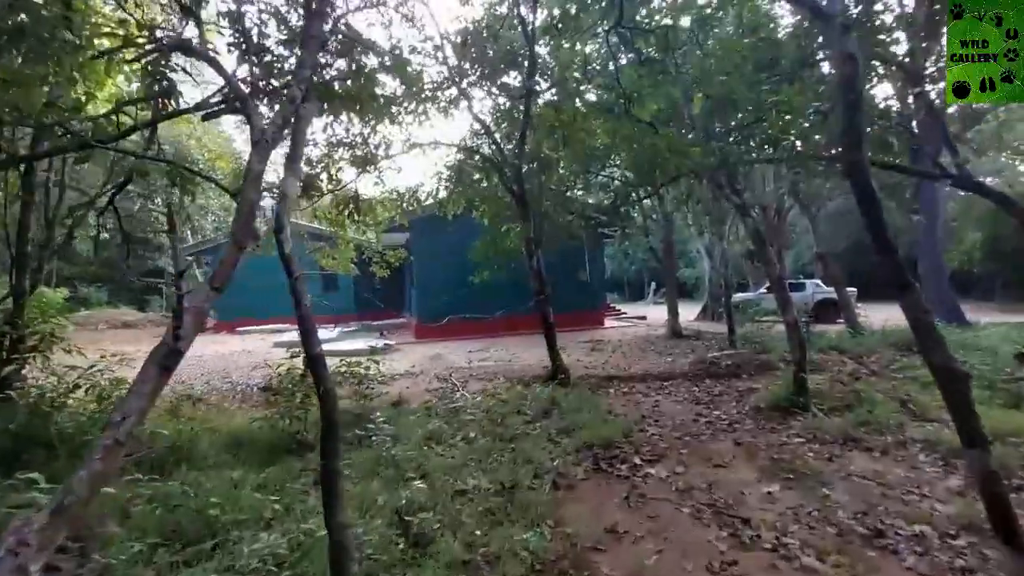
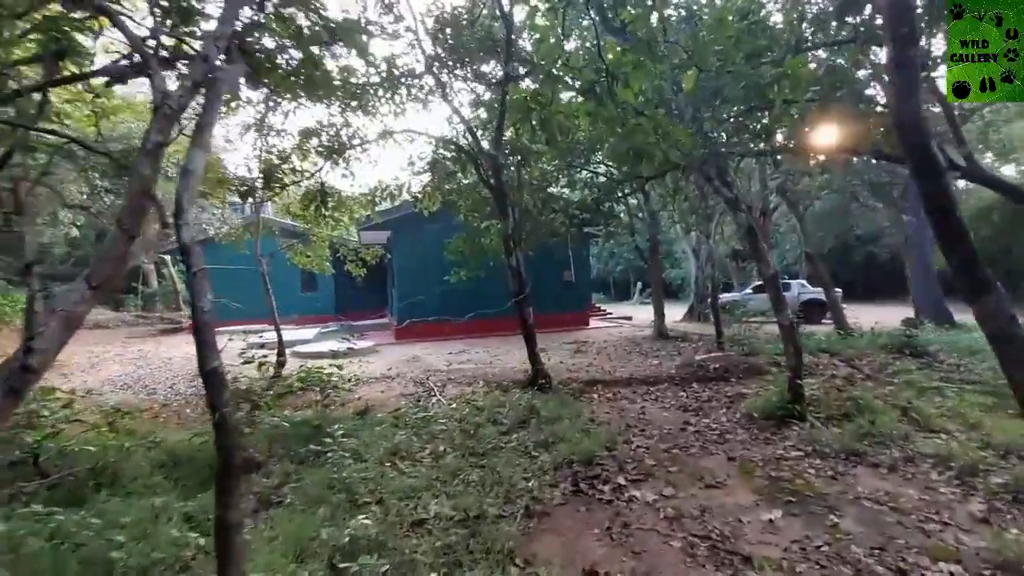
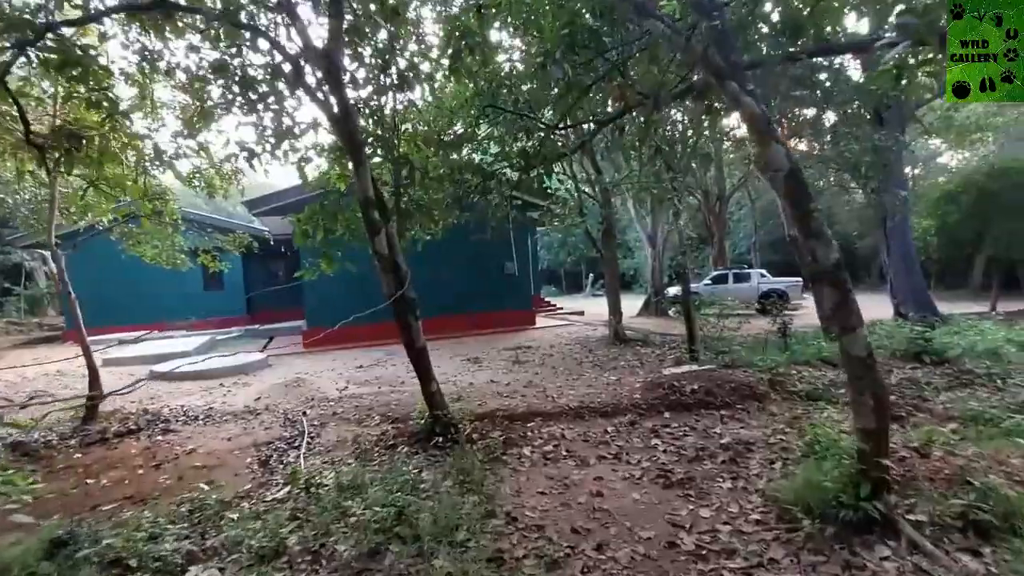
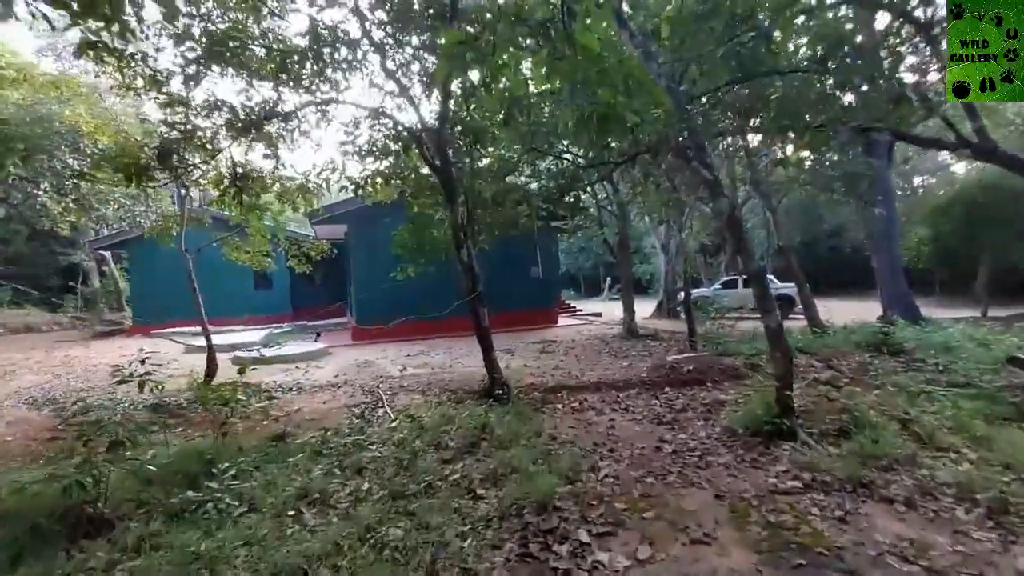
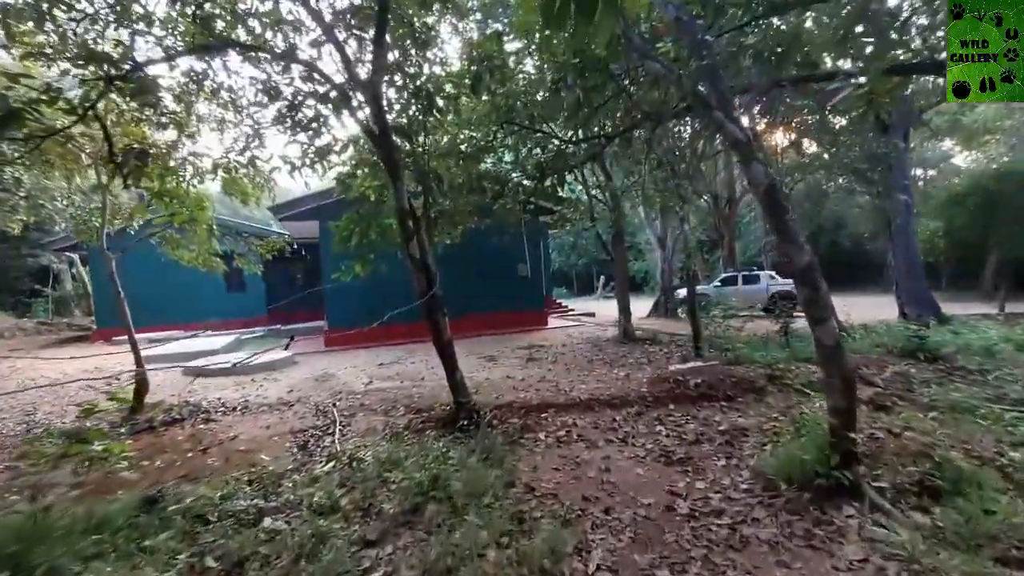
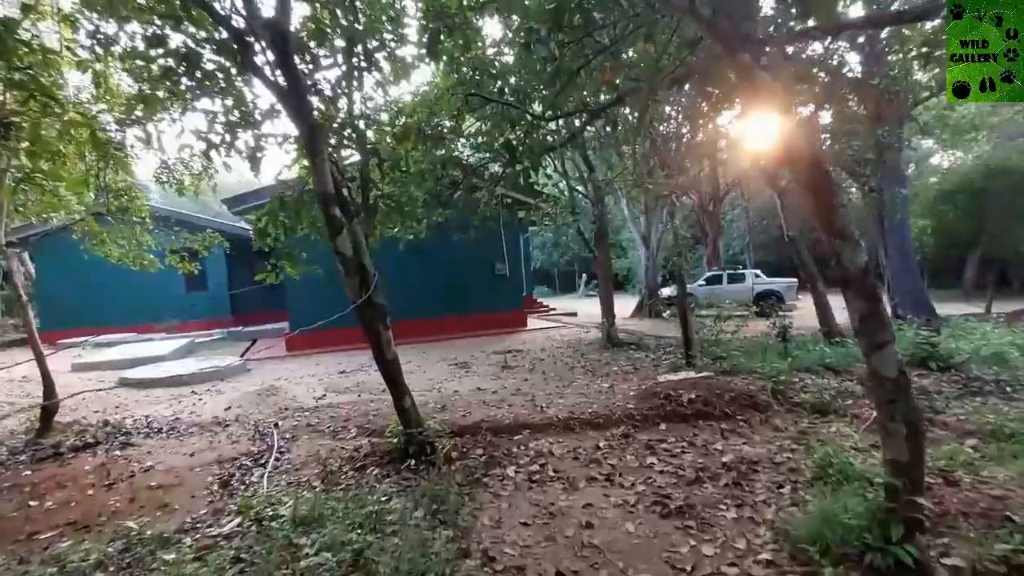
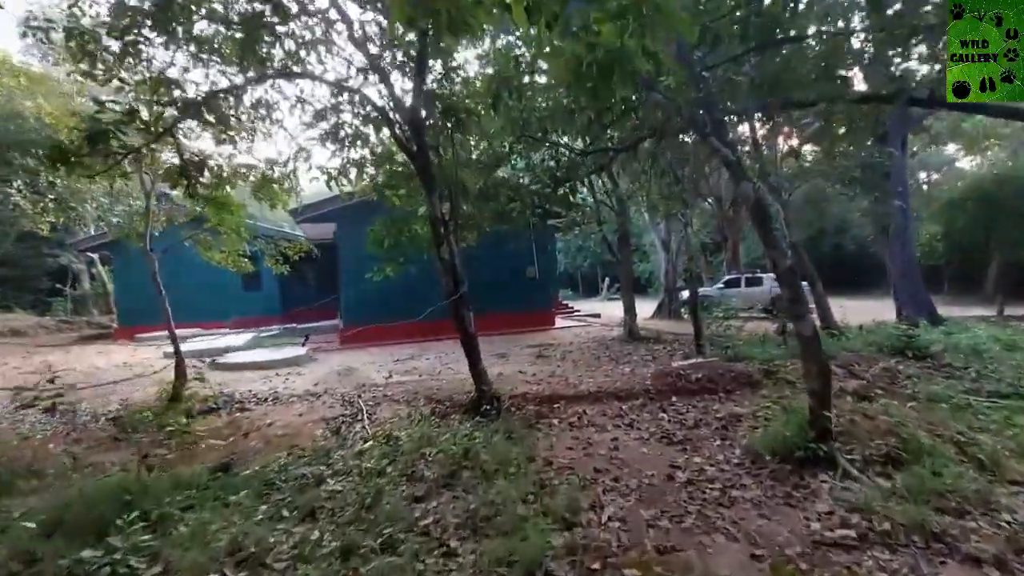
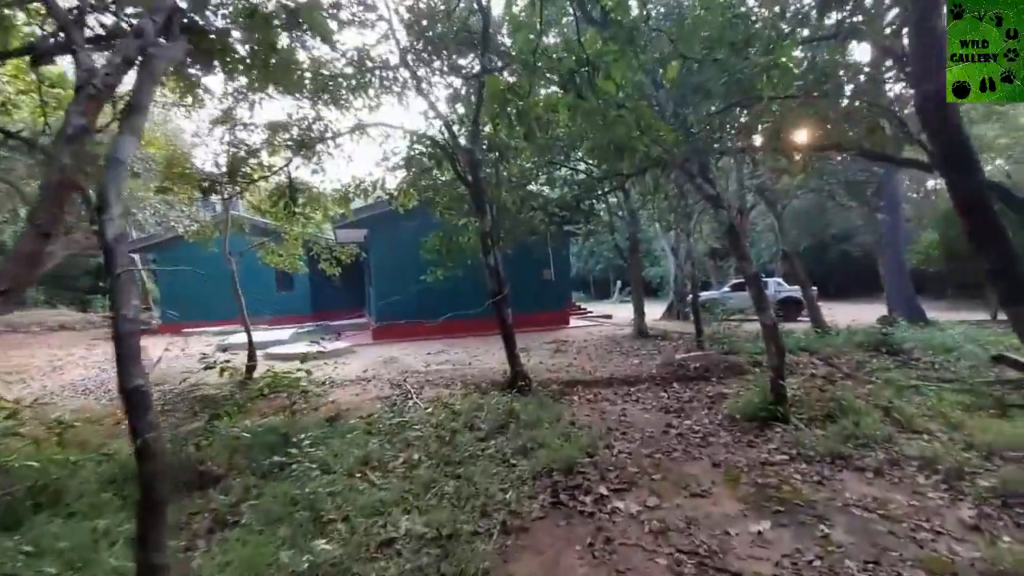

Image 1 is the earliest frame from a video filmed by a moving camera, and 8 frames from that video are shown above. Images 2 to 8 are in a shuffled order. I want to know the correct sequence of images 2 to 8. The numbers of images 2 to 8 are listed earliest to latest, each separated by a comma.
2, 8, 4, 7, 5, 3, 6
